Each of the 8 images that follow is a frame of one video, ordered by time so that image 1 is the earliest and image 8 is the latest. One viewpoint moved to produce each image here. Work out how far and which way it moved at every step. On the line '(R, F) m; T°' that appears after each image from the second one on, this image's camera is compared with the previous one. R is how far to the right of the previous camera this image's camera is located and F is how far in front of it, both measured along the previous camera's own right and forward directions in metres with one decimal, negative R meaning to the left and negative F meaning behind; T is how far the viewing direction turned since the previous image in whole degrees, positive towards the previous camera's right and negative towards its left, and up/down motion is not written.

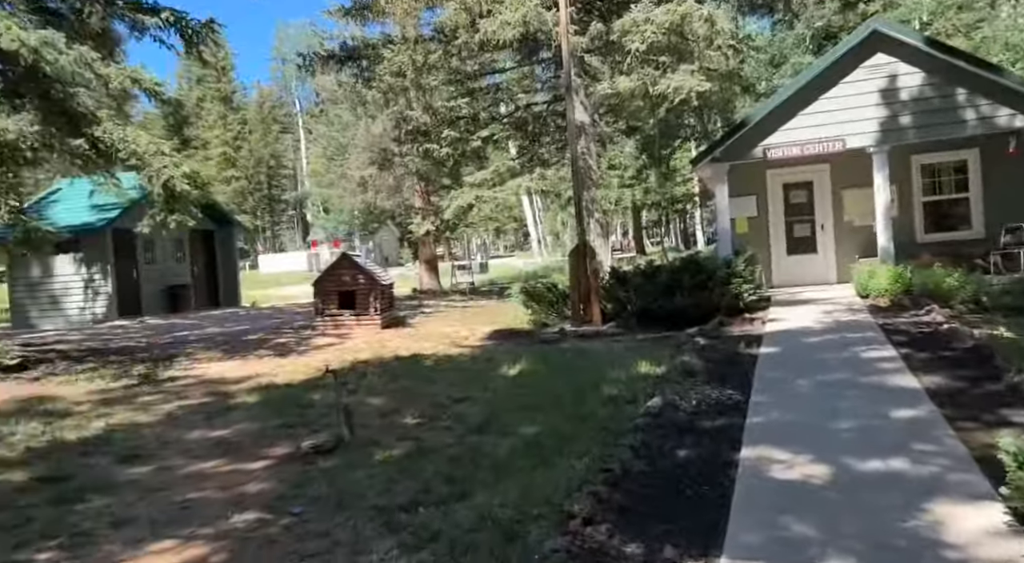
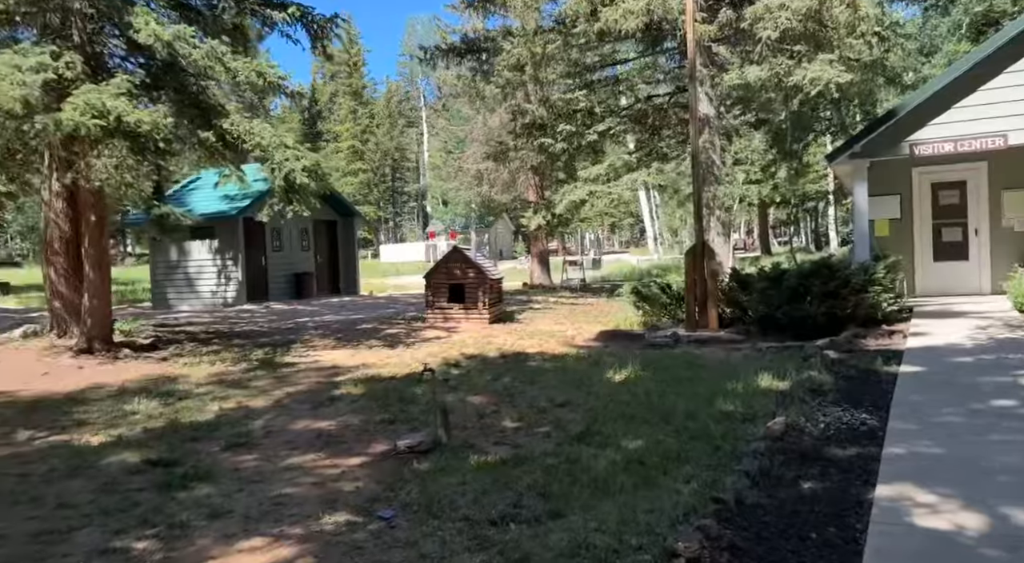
(+0.1, +0.3) m; -8°
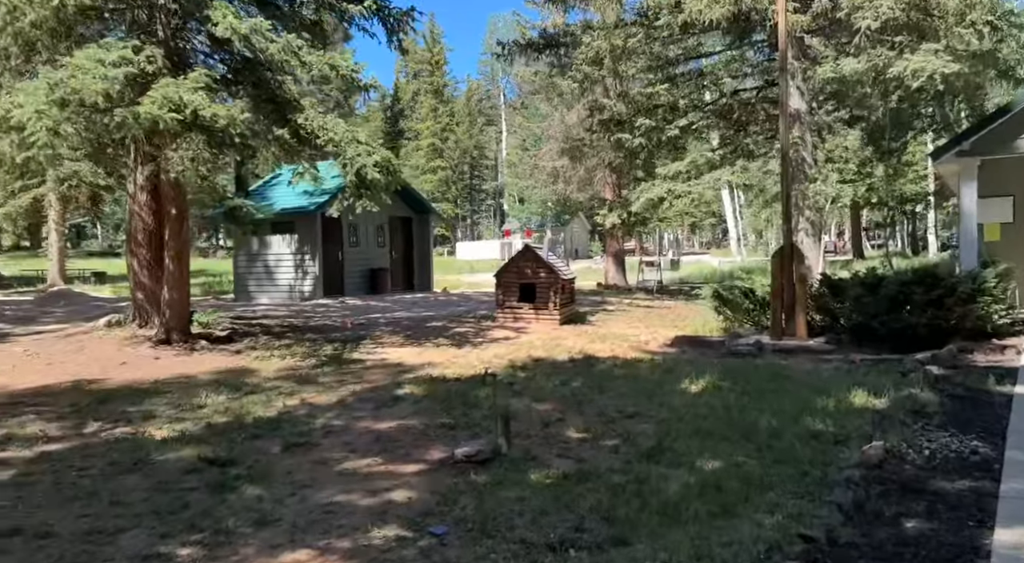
(+0.1, +0.4) m; -5°
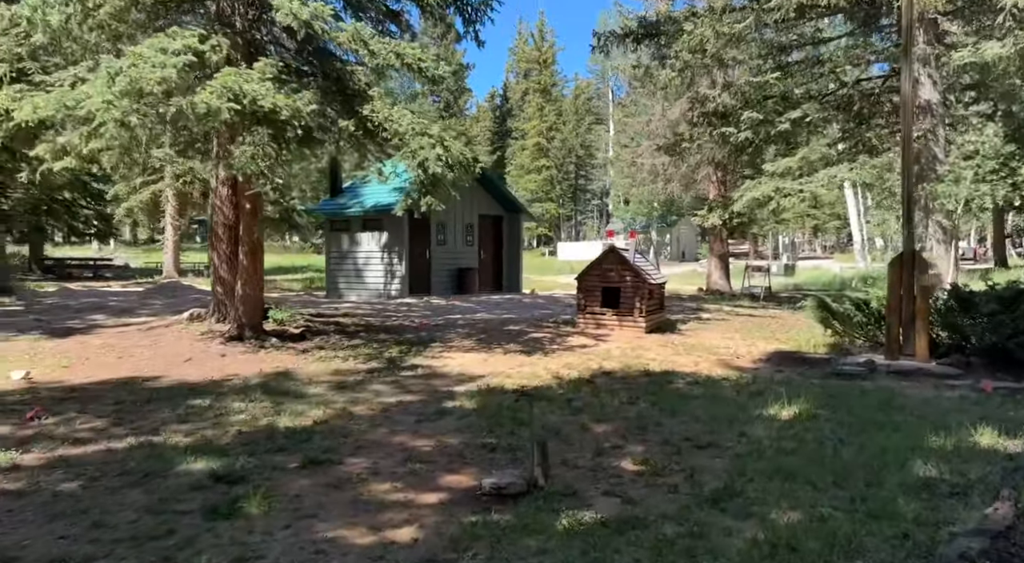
(+0.4, +0.8) m; -8°
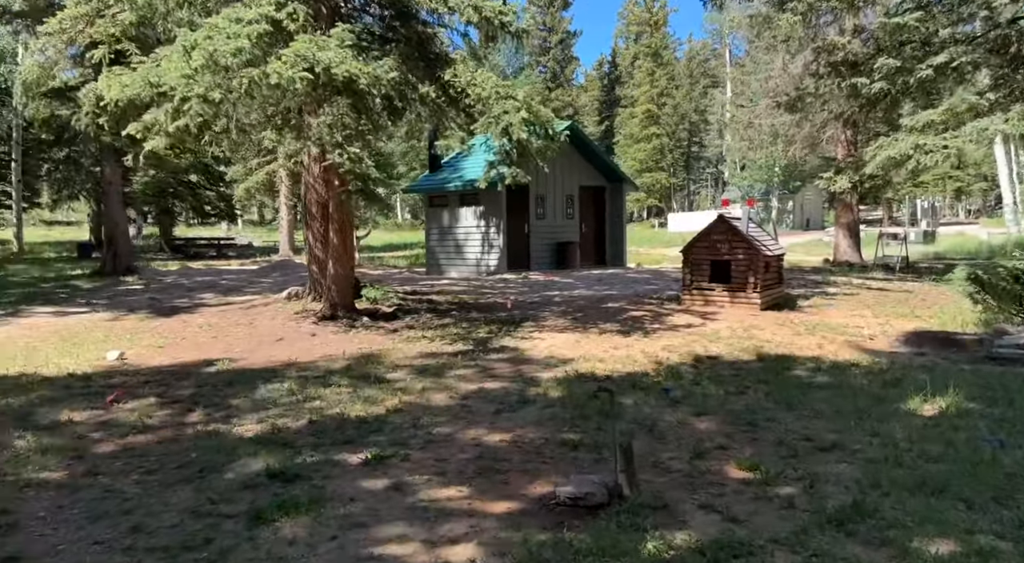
(+0.2, +0.7) m; -8°
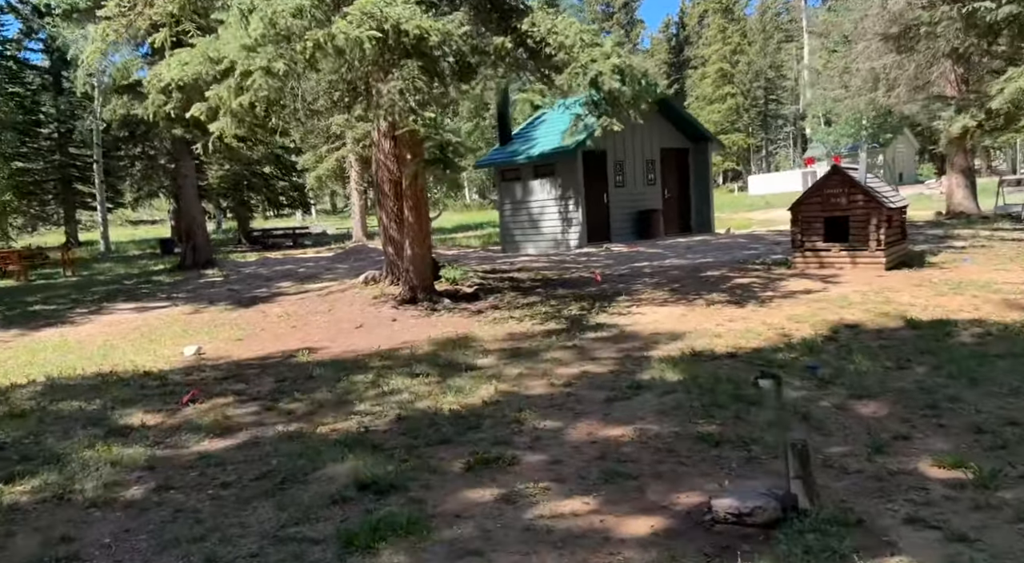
(-0.2, +0.8) m; -5°
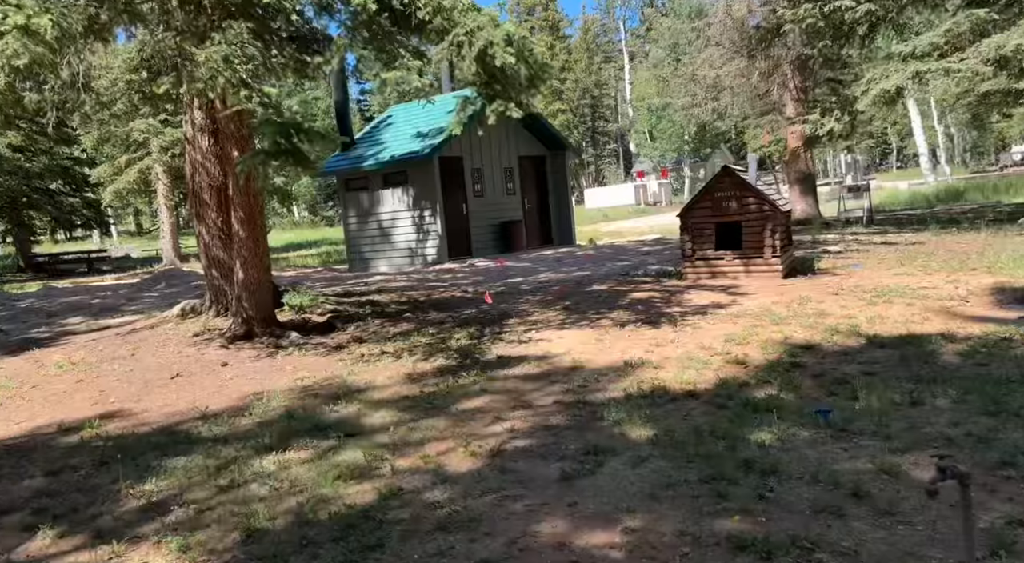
(-0.3, +1.7) m; +12°
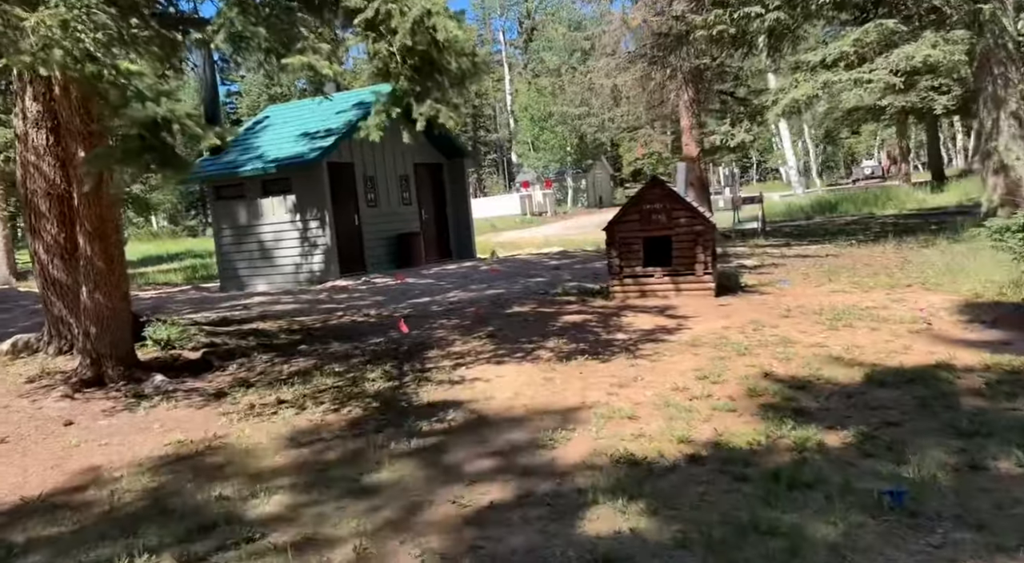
(-0.3, +1.1) m; +9°
